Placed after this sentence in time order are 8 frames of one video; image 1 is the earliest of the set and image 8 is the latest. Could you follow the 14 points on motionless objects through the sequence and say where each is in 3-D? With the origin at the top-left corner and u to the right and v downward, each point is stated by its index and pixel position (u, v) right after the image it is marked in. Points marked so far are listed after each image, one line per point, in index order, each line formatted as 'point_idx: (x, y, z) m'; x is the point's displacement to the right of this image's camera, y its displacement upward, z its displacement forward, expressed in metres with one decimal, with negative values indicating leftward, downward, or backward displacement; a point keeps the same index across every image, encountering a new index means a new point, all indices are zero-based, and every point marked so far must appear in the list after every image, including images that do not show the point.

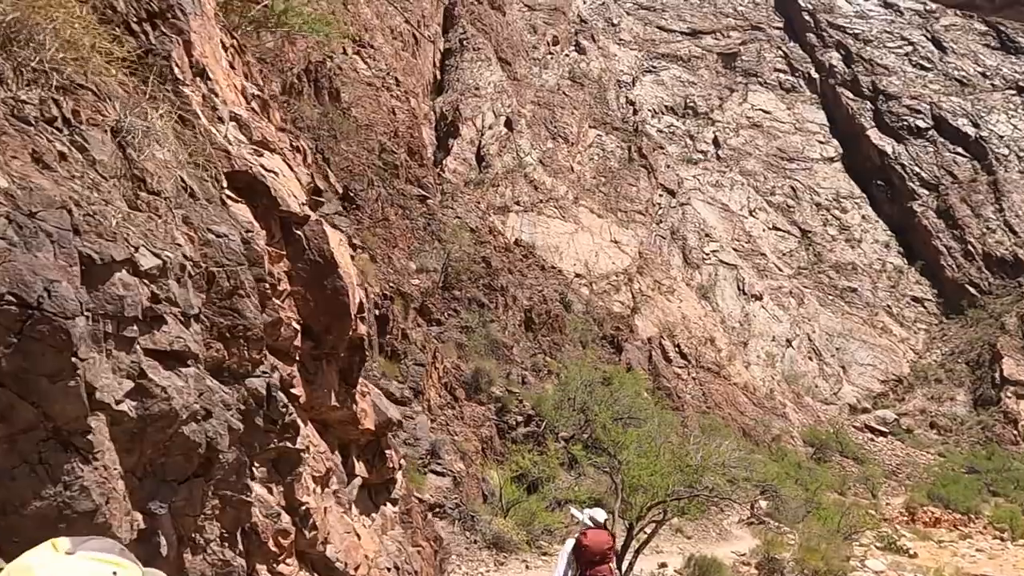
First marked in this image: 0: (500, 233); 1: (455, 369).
0: (-0.2, +1.0, +16.3) m
1: (-1.2, -1.5, +12.9) m
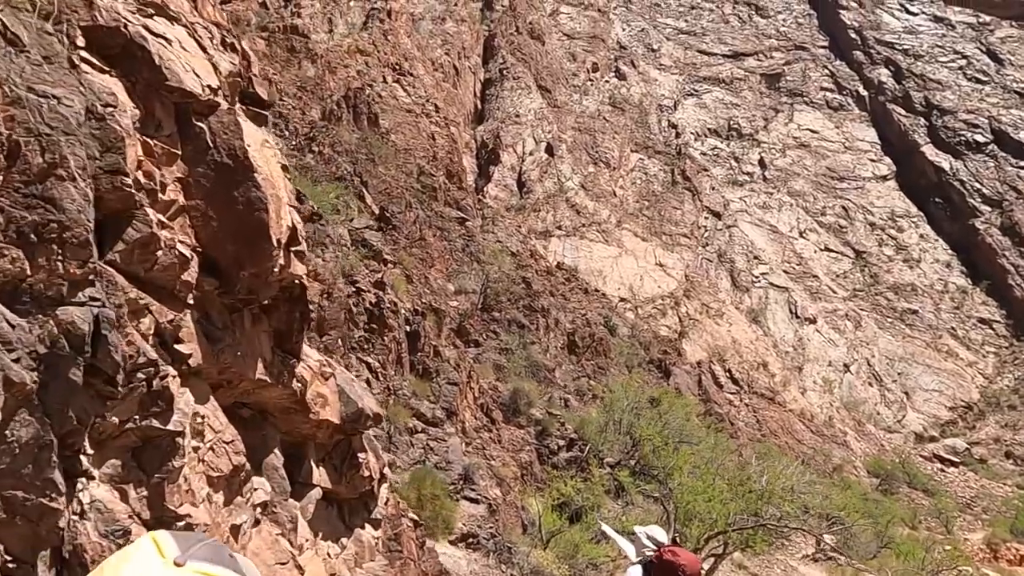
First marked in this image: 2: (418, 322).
0: (+0.7, +0.6, +15.7) m
1: (-0.4, -1.9, +12.3) m
2: (-1.5, -0.5, +10.2) m
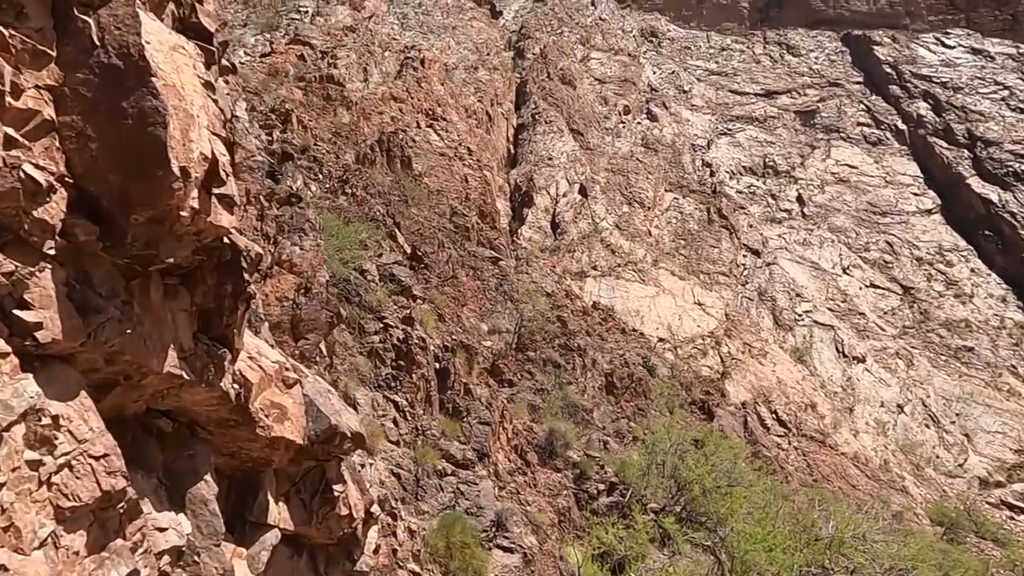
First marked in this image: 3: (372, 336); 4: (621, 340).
0: (+1.5, -0.3, +15.2) m
1: (+0.2, -2.5, +11.7) m
2: (-1.0, -1.0, +9.8) m
3: (-2.0, -0.7, +9.4) m
4: (+2.5, -1.3, +15.0) m
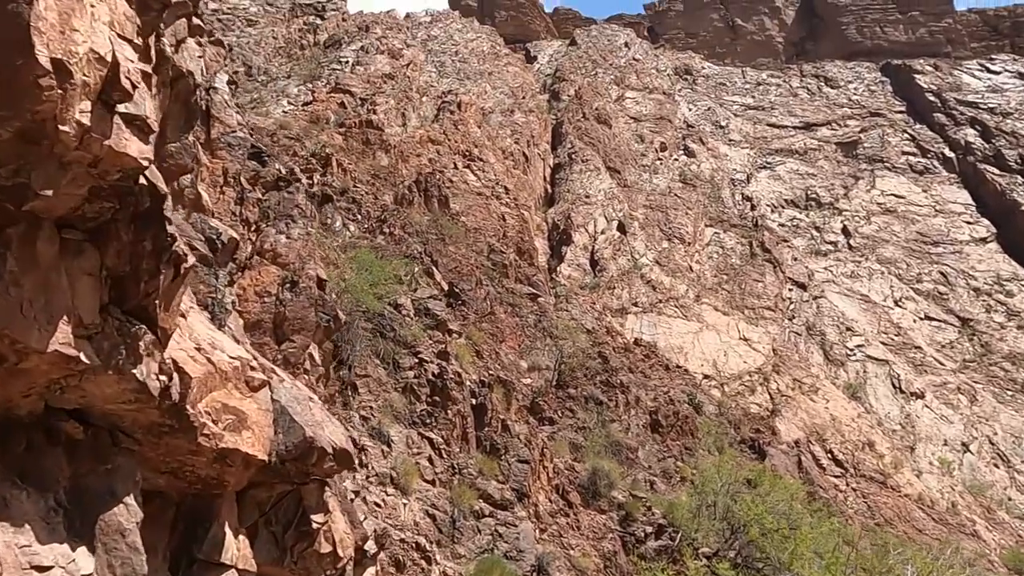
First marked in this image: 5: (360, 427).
0: (+2.4, -1.0, +14.8) m
1: (+0.9, -3.1, +11.2) m
2: (-0.4, -1.5, +9.5) m
3: (-1.5, -1.2, +9.2) m
4: (+3.3, -2.0, +14.4) m
5: (-2.0, -1.8, +8.5) m
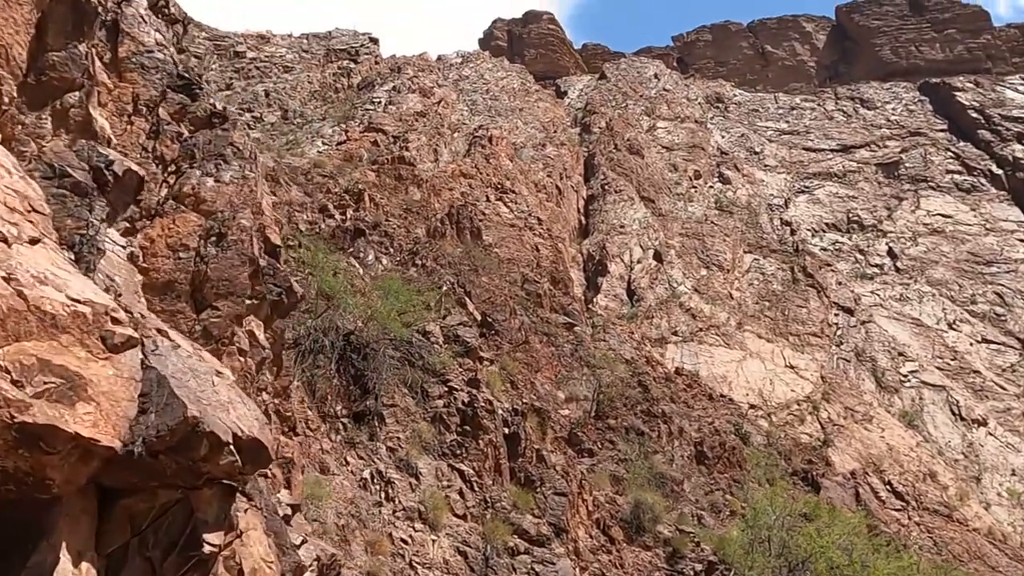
0: (+3.1, -1.6, +14.2) m
1: (+1.5, -3.4, +10.6) m
2: (+0.1, -1.8, +9.0) m
3: (-1.0, -1.5, +8.8) m
4: (+4.1, -2.5, +13.7) m
5: (-1.6, -2.1, +8.1) m
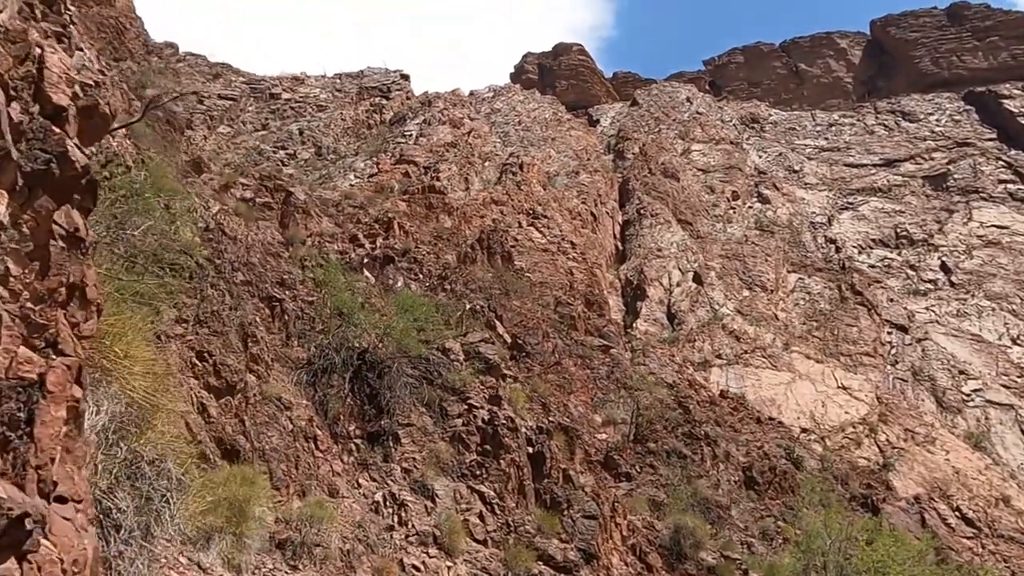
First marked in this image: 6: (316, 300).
0: (+3.7, -1.8, +13.5) m
1: (+2.0, -3.6, +9.9) m
2: (+0.4, -2.0, +8.5) m
3: (-0.7, -1.7, +8.4) m
4: (+4.7, -2.7, +12.9) m
5: (-1.3, -2.2, +7.7) m
6: (-2.6, -0.2, +8.9) m
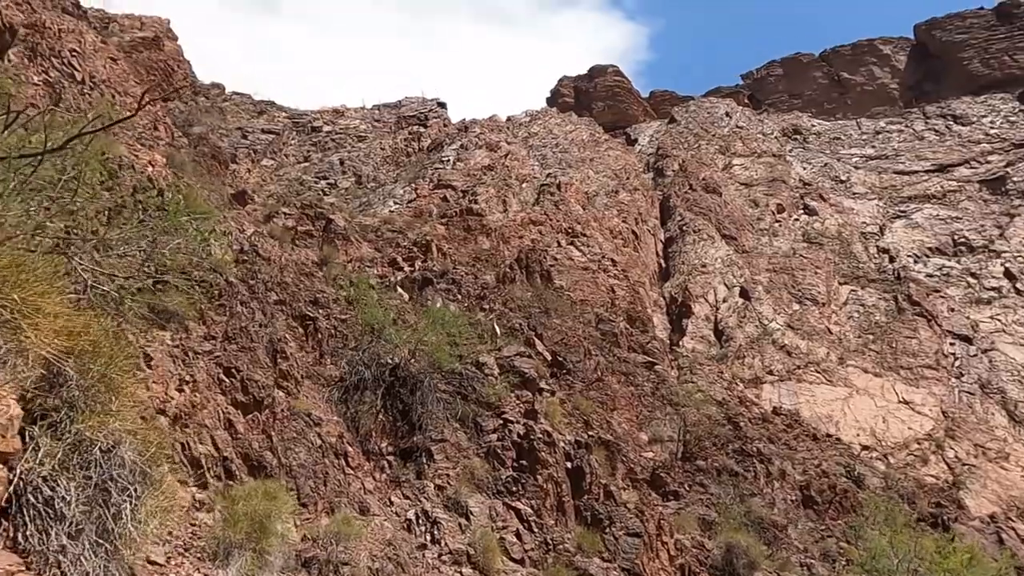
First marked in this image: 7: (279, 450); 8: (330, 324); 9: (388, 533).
0: (+4.5, -2.0, +12.9) m
1: (+2.6, -3.7, +9.4) m
2: (+0.9, -2.1, +8.2) m
3: (-0.3, -1.8, +8.1) m
4: (+5.5, -2.8, +12.3) m
5: (-0.9, -2.4, +7.4) m
6: (-2.2, -0.4, +8.9) m
7: (-2.4, -1.7, +6.9) m
8: (-2.4, -0.5, +8.6) m
9: (-1.3, -2.6, +6.9) m
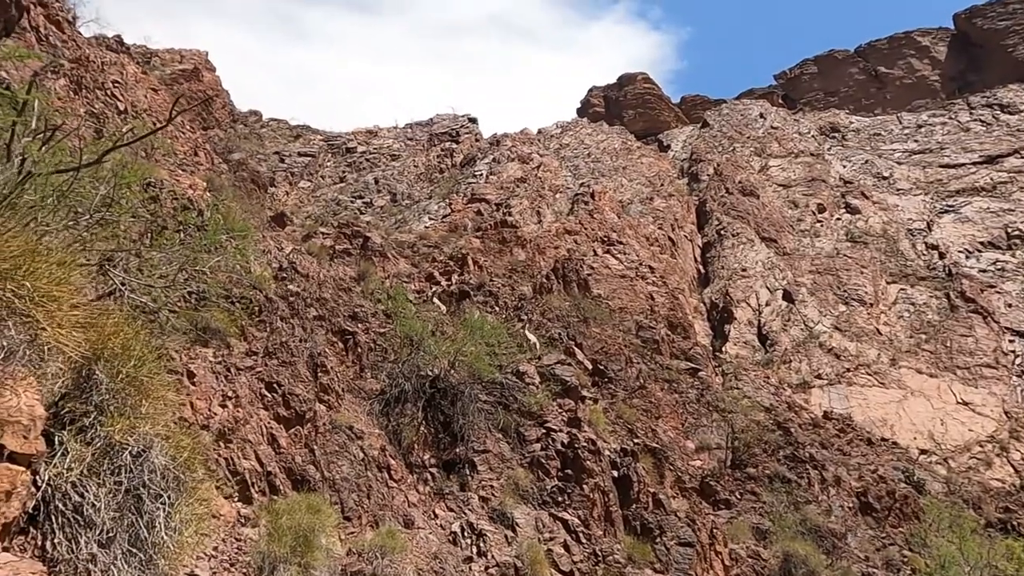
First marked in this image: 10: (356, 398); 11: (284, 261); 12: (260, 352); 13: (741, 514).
0: (+5.3, -2.0, +12.5) m
1: (+3.3, -3.7, +9.1) m
2: (+1.4, -2.1, +8.0) m
3: (+0.3, -1.9, +8.0) m
4: (+6.3, -2.7, +11.8) m
5: (-0.3, -2.5, +7.3) m
6: (-1.7, -0.6, +8.9) m
7: (-2.0, -1.8, +6.9) m
8: (-1.9, -0.6, +8.6) m
9: (-0.8, -2.7, +6.8) m
10: (-1.9, -1.3, +7.9) m
11: (-3.1, +0.4, +8.9) m
12: (-2.8, -0.7, +7.4) m
13: (+3.4, -3.3, +9.8) m
